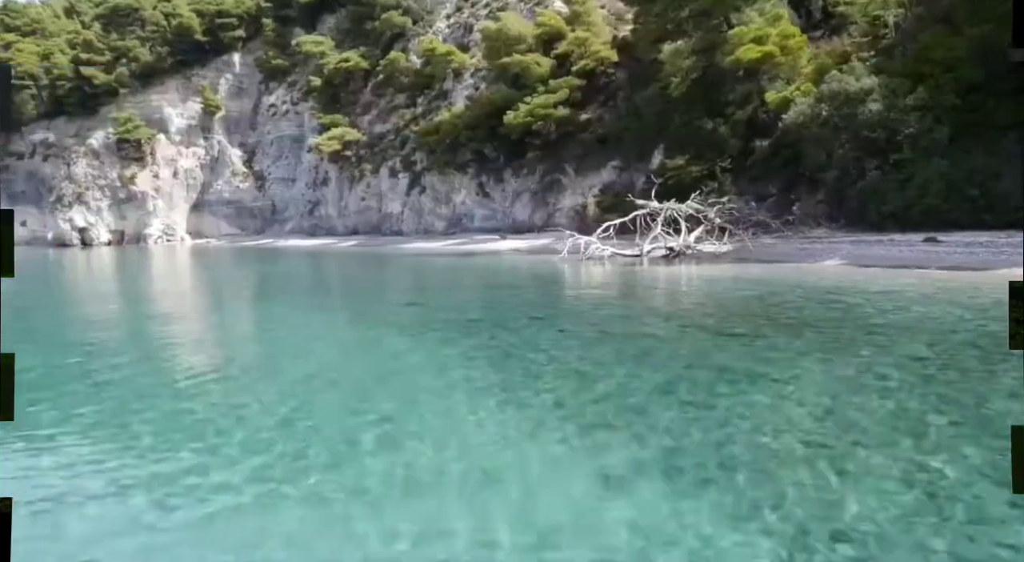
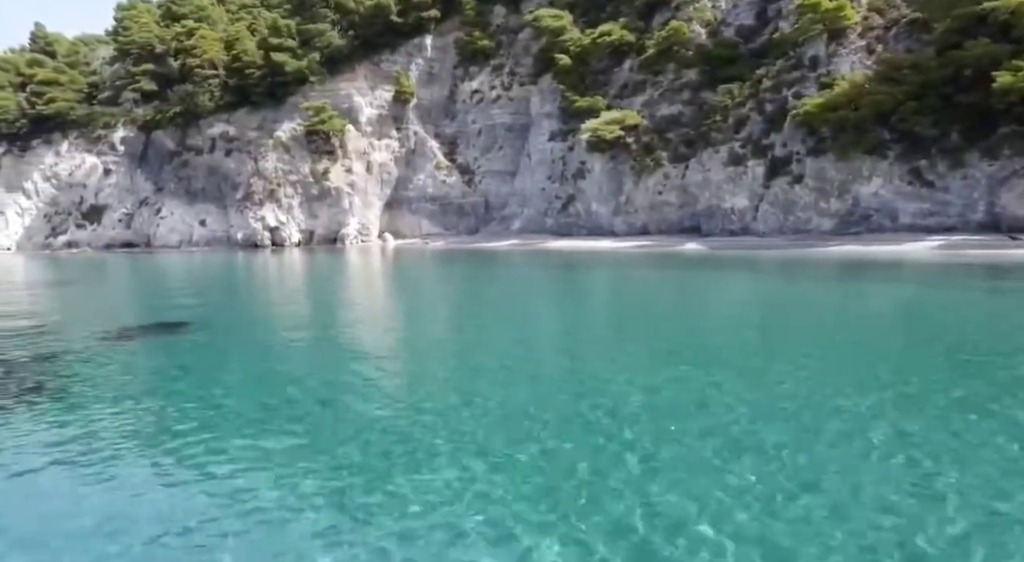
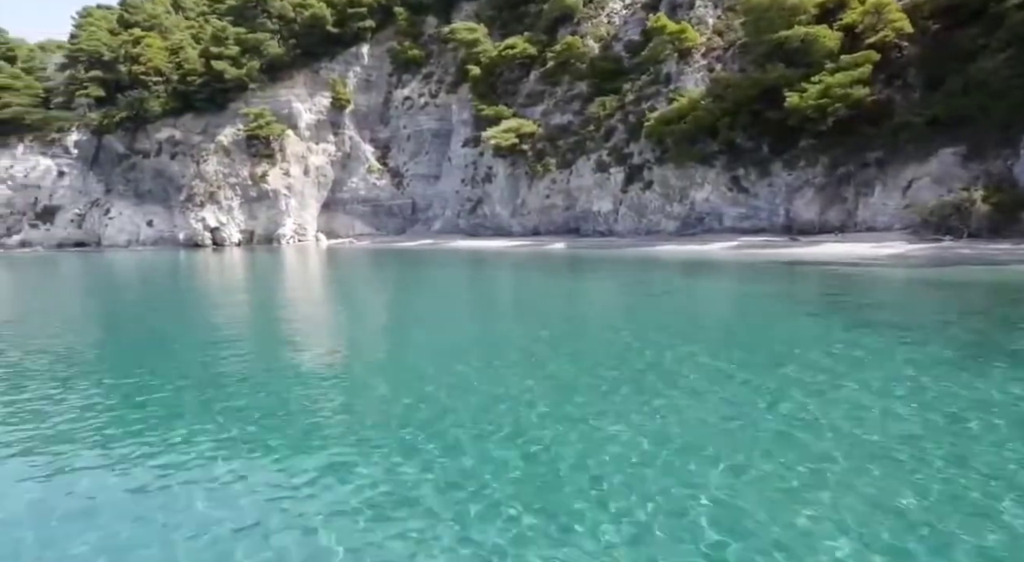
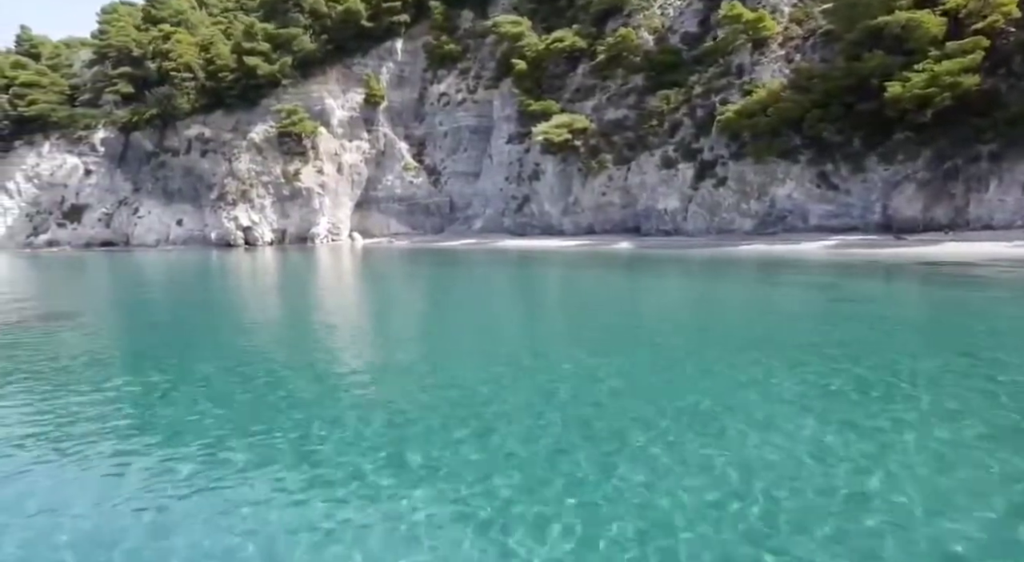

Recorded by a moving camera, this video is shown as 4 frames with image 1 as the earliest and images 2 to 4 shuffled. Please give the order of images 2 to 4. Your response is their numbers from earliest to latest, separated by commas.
3, 4, 2
